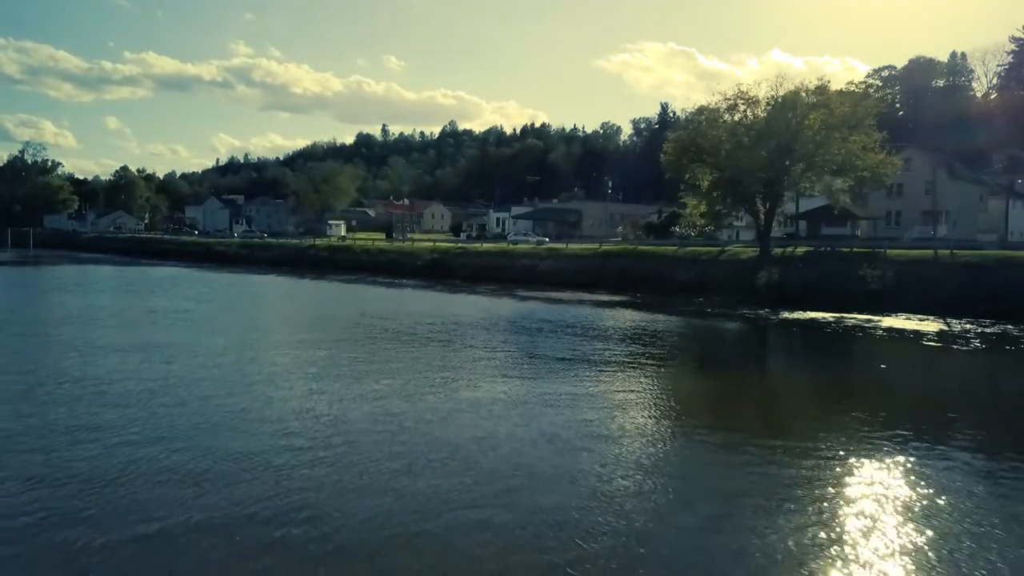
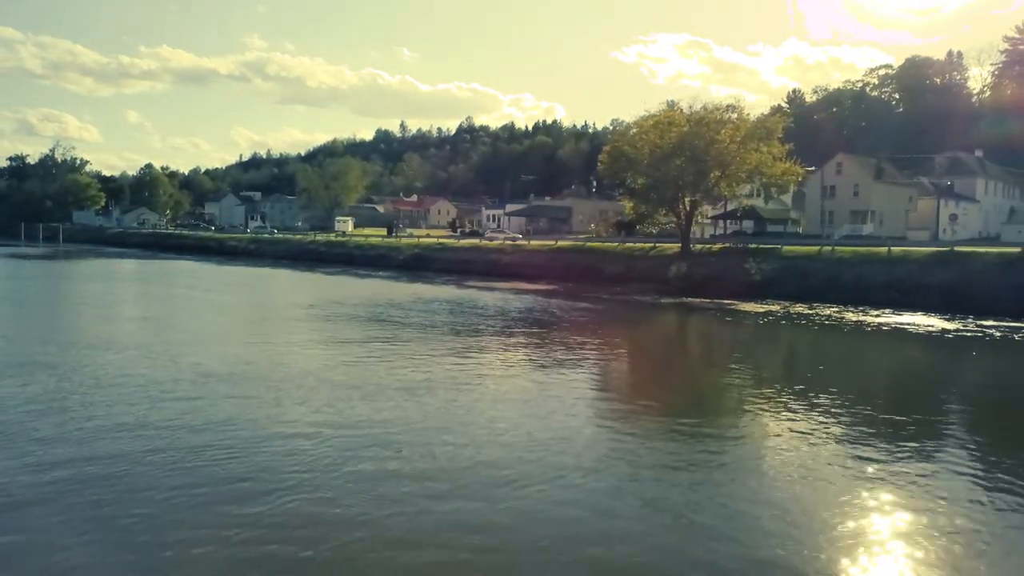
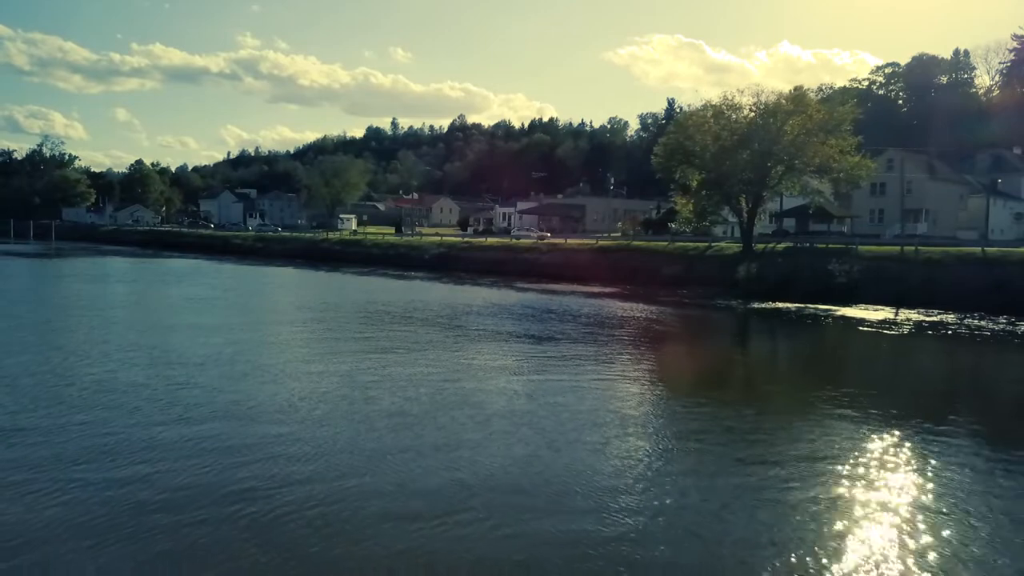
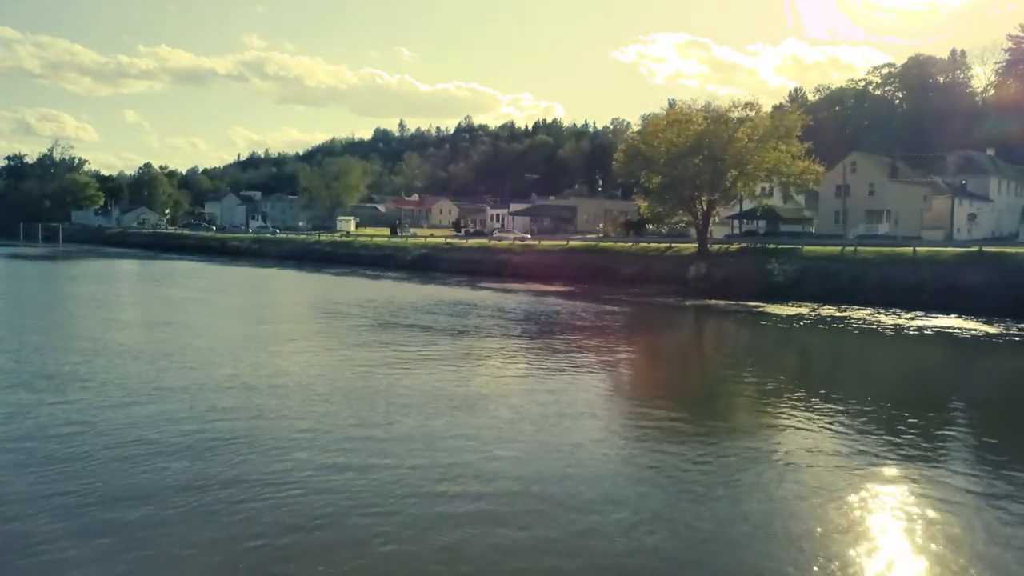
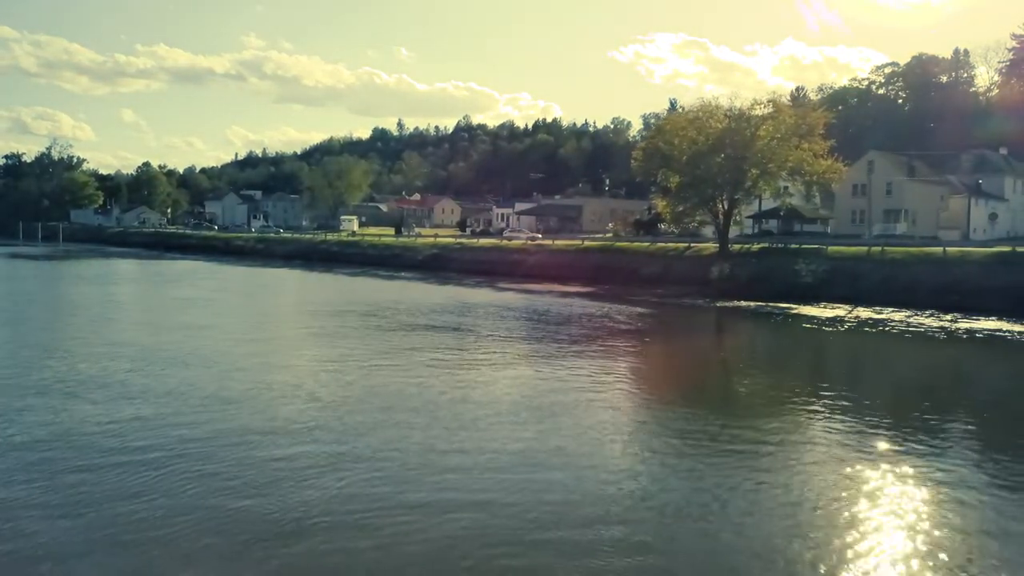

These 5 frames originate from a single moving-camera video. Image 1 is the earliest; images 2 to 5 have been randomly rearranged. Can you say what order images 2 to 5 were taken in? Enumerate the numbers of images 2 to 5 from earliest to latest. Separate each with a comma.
3, 5, 4, 2
